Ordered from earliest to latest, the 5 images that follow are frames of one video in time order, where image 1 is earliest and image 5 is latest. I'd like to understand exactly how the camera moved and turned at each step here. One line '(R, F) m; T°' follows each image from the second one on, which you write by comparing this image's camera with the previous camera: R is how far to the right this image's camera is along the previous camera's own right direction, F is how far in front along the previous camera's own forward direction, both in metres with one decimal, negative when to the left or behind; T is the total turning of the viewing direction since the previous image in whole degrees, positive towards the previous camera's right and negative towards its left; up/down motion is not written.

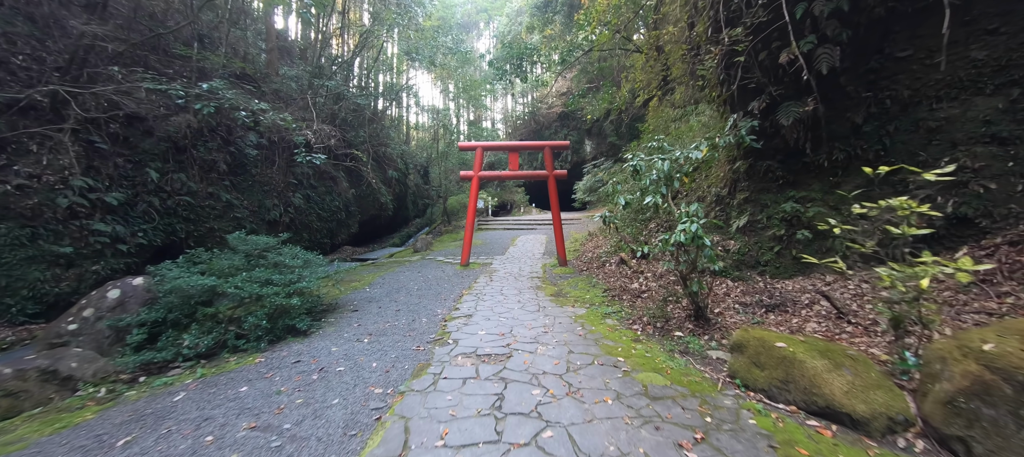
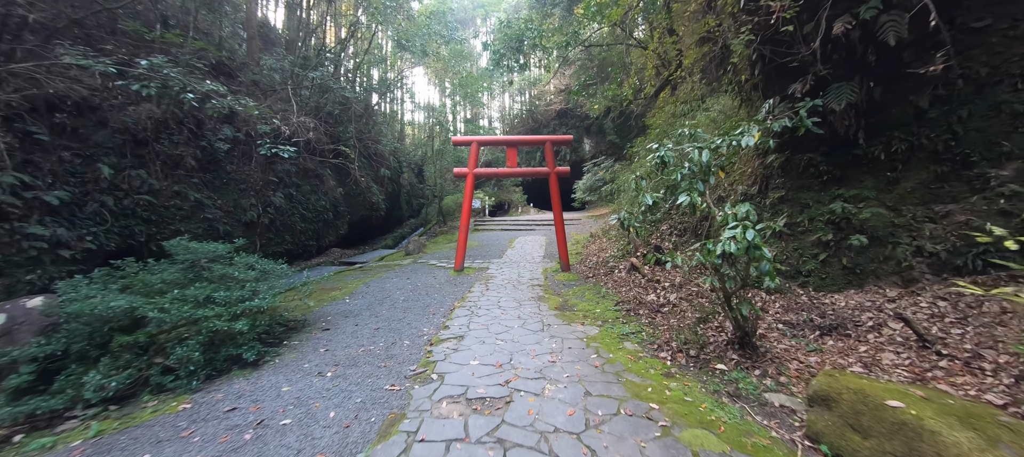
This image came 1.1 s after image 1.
(0.0, +0.6) m; 0°
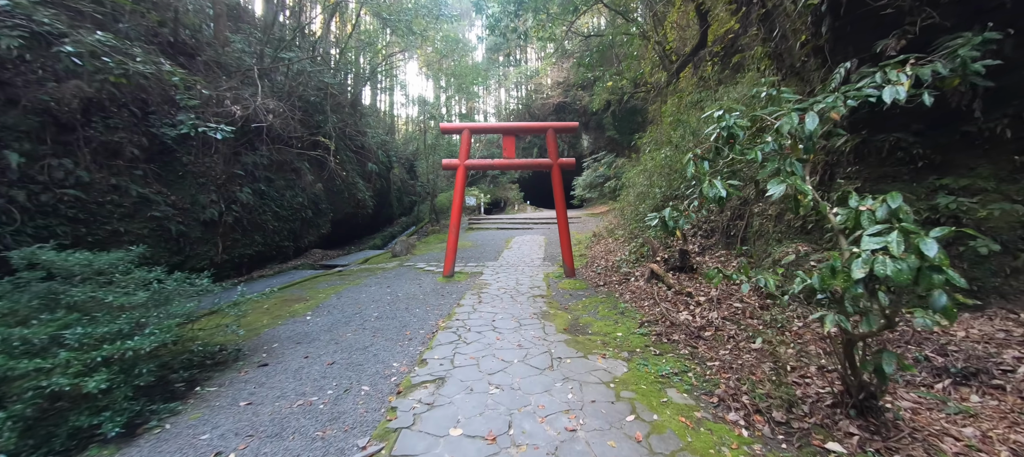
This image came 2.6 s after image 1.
(0.0, +0.9) m; +1°
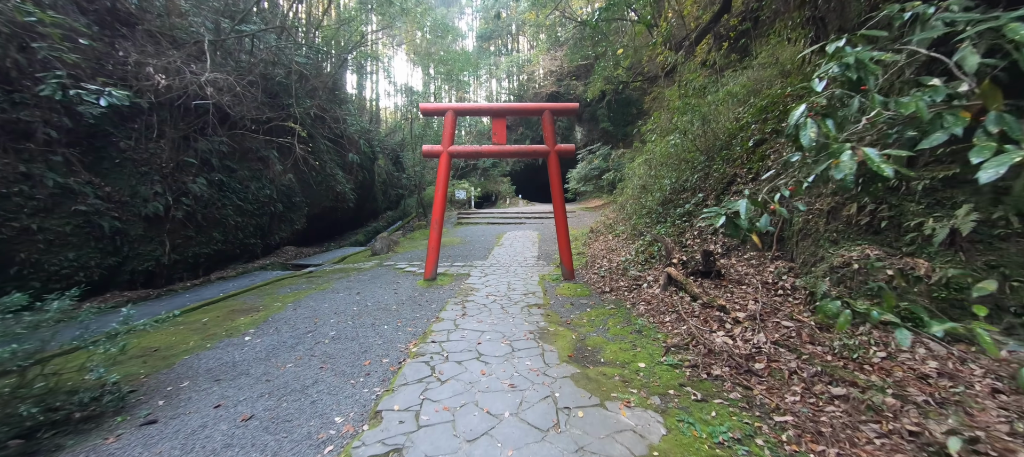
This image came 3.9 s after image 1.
(0.0, +0.8) m; +1°
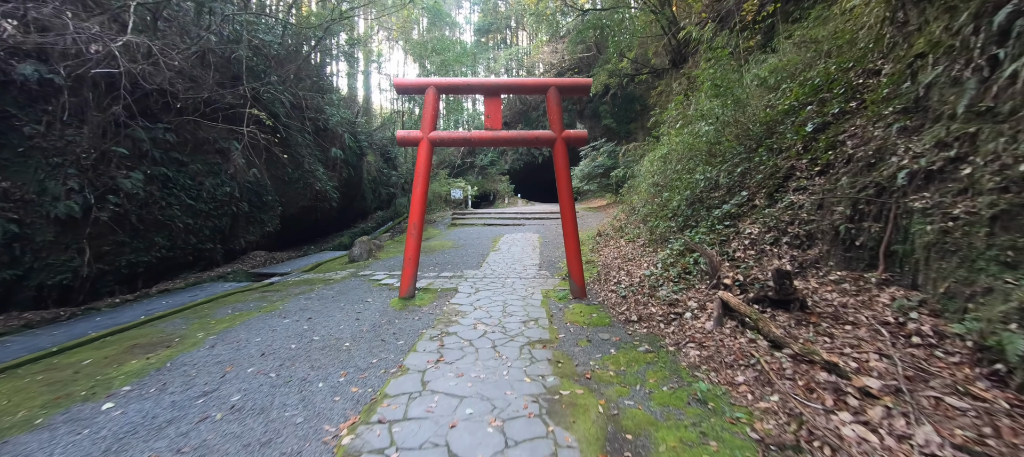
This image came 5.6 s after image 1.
(0.0, +1.1) m; 0°
